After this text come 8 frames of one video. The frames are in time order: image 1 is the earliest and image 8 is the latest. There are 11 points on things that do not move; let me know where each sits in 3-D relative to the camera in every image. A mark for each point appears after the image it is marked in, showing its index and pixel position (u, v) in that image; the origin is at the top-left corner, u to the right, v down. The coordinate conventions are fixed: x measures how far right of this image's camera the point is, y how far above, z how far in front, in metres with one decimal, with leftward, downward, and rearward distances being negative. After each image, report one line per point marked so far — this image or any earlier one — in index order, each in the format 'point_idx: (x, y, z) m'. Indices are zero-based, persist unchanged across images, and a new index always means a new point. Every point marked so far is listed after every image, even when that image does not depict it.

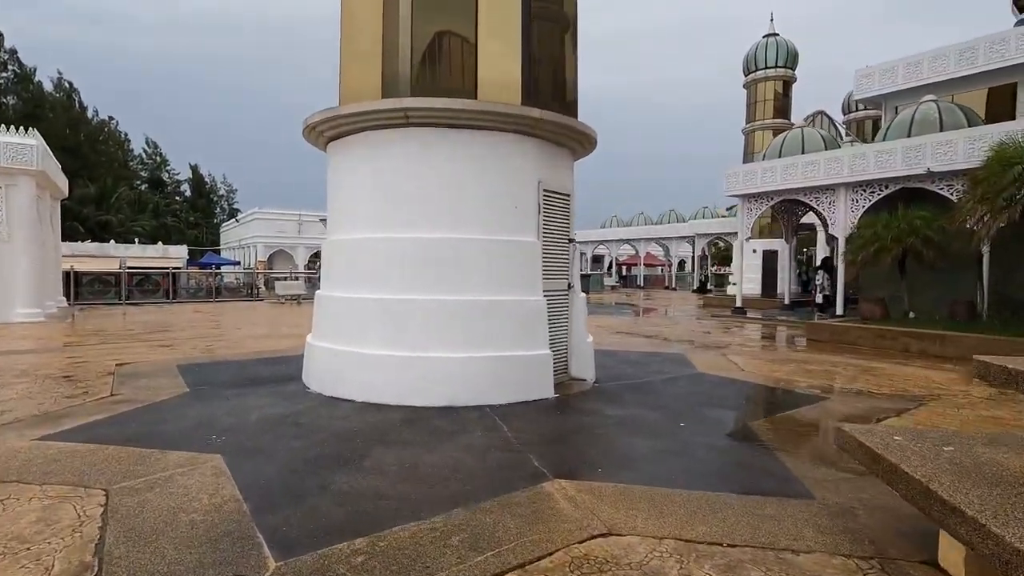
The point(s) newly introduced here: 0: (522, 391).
0: (+0.1, -1.3, +6.6) m
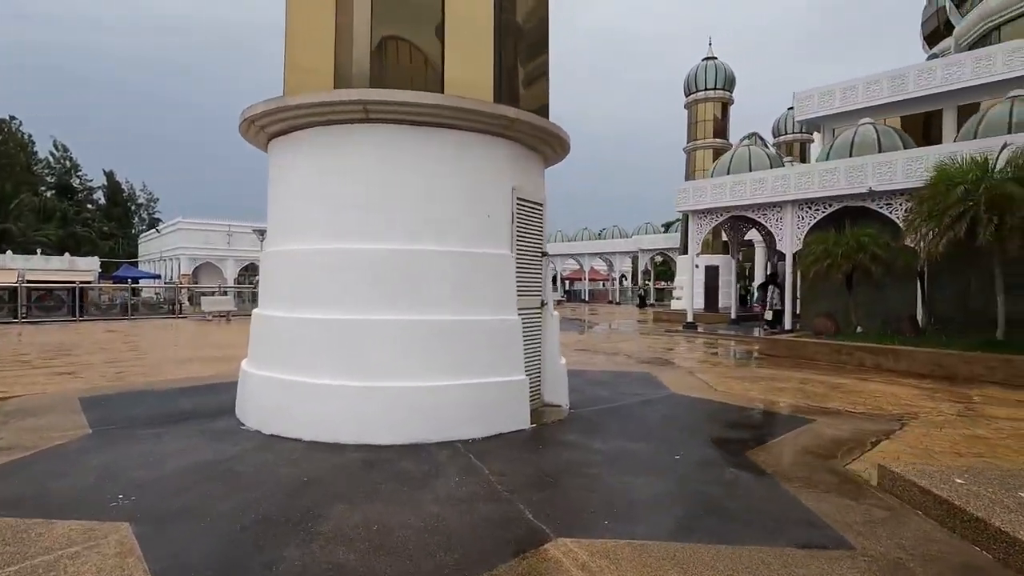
0: (-0.2, -1.5, +5.8) m
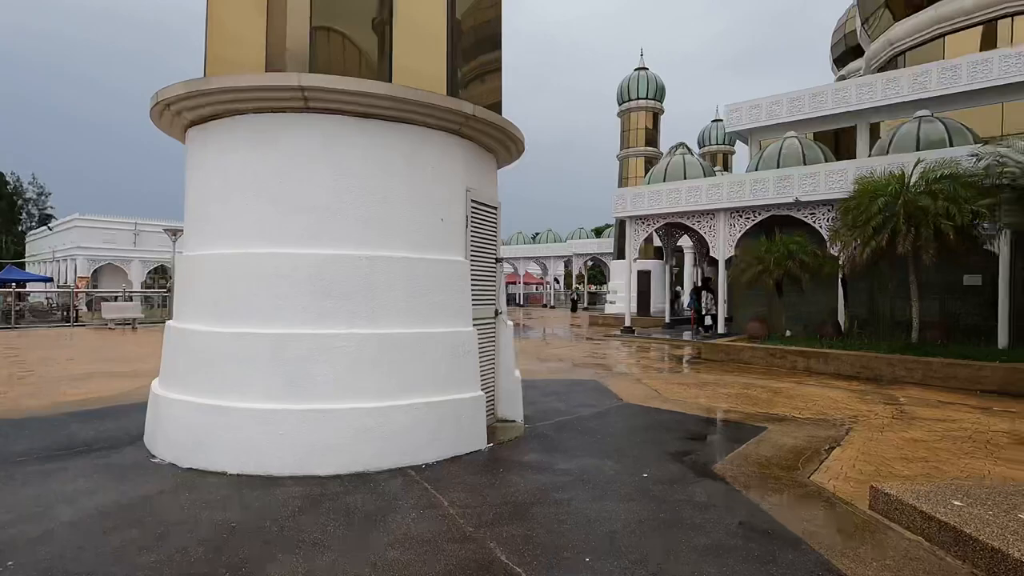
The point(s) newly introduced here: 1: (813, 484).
0: (-0.6, -1.6, +5.4) m
1: (+2.7, -1.8, +4.8) m
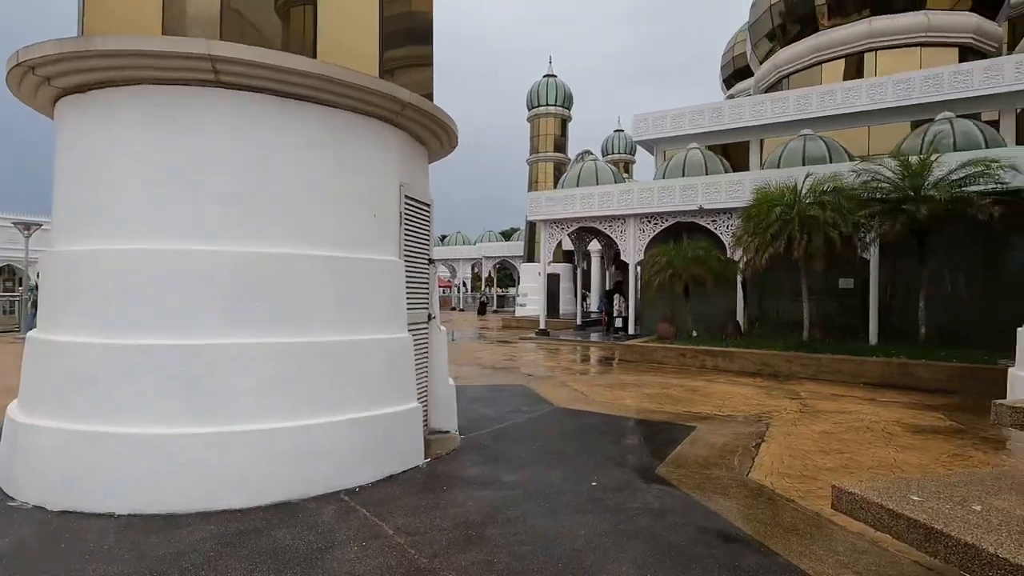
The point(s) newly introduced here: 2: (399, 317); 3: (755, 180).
0: (-1.1, -1.6, +4.9) m
1: (+2.2, -1.8, +5.0) m
2: (-1.1, -0.3, +5.2) m
3: (+6.7, +3.0, +14.7) m
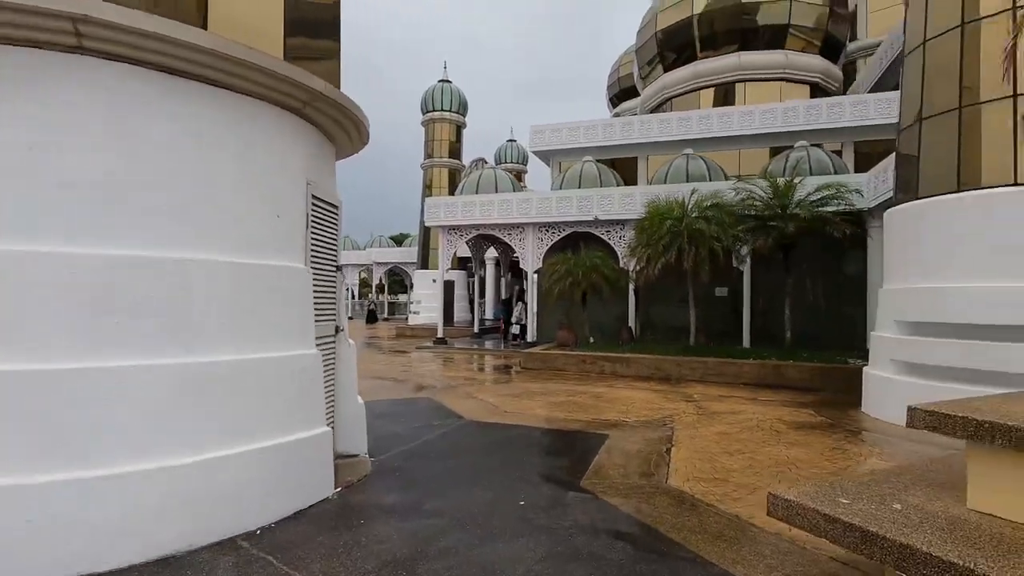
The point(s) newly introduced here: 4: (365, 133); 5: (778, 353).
0: (-1.8, -1.7, +4.3) m
1: (+1.5, -1.9, +5.1) m
2: (-1.8, -0.4, +4.6) m
3: (+3.9, +2.7, +15.6) m
4: (-1.6, +1.6, +5.7) m
5: (+6.5, -1.6, +13.1) m
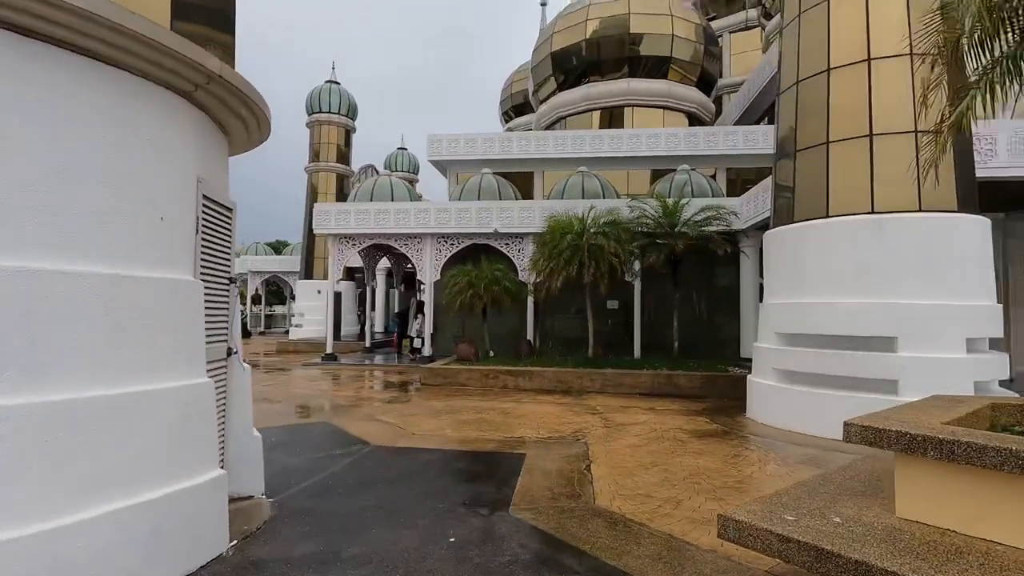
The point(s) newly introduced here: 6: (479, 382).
0: (-2.2, -1.8, +3.5) m
1: (+0.8, -2.0, +5.0) m
2: (-2.3, -0.5, +3.9) m
3: (+0.9, +2.3, +15.9) m
4: (-2.3, +1.5, +5.0) m
5: (+4.0, -1.9, +13.9) m
6: (-0.8, -2.2, +12.9) m
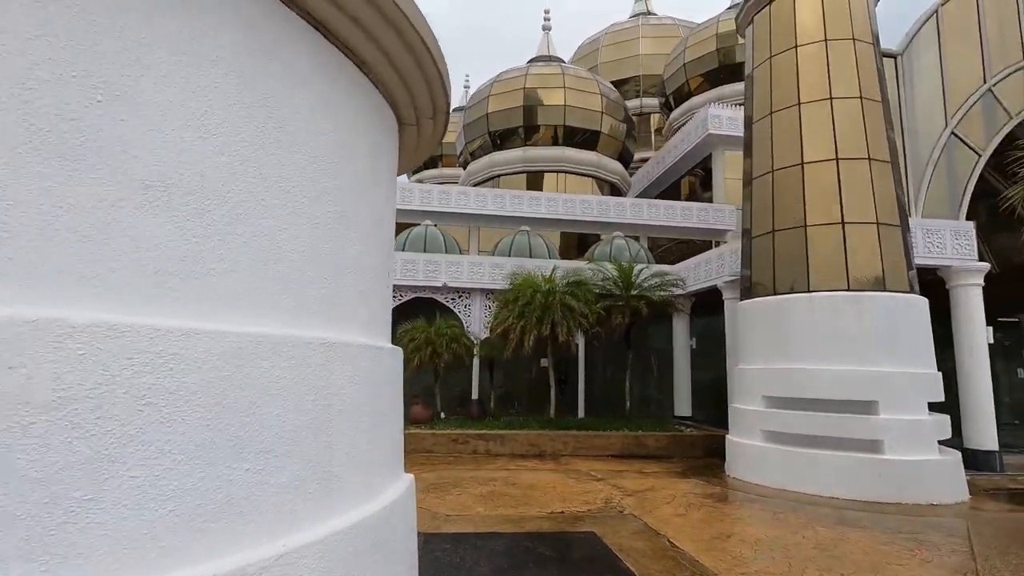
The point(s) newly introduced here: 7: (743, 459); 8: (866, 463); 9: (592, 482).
0: (-0.5, -2.2, +2.6) m
1: (+2.1, -2.7, +4.7) m
2: (-0.7, -0.9, +3.1) m
3: (-0.5, +0.7, +15.7) m
4: (-0.9, +1.0, +4.4) m
5: (+2.9, -3.6, +14.2) m
6: (-1.5, -3.6, +12.0) m
7: (+4.3, -3.2, +10.1) m
8: (+5.7, -2.8, +8.6) m
9: (+1.3, -3.4, +9.4) m
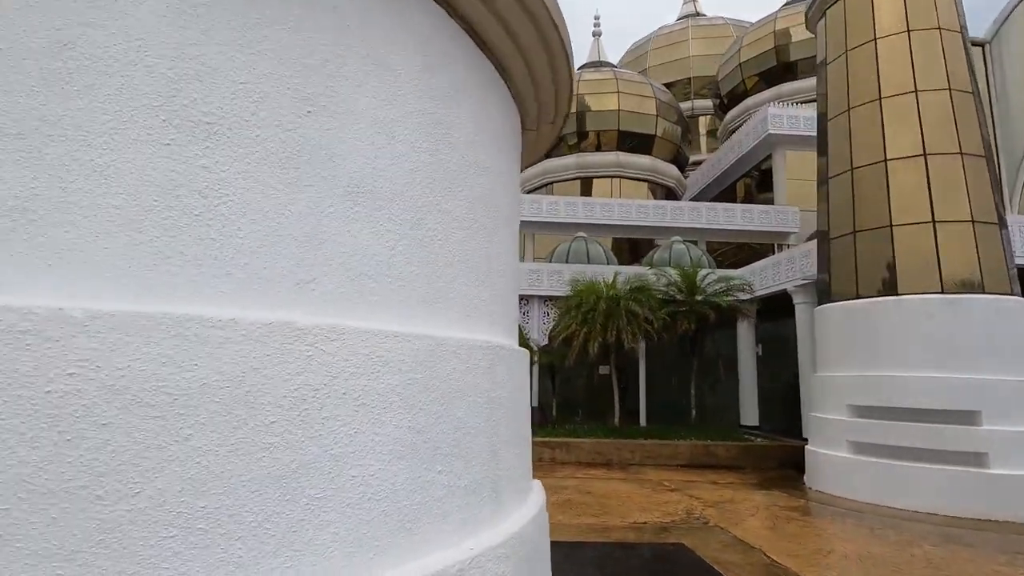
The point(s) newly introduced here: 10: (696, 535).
0: (+0.2, -2.2, +2.6) m
1: (+2.9, -2.7, +4.5) m
2: (+0.1, -1.0, +3.1) m
3: (+1.2, +0.5, +15.7) m
4: (-0.1, +0.9, +4.4) m
5: (+4.5, -3.7, +13.8) m
6: (-0.1, -3.7, +12.0) m
7: (+5.6, -3.3, +9.7) m
8: (+6.9, -2.9, +8.1) m
9: (+2.6, -3.5, +9.1) m
10: (+2.2, -3.0, +6.6) m
